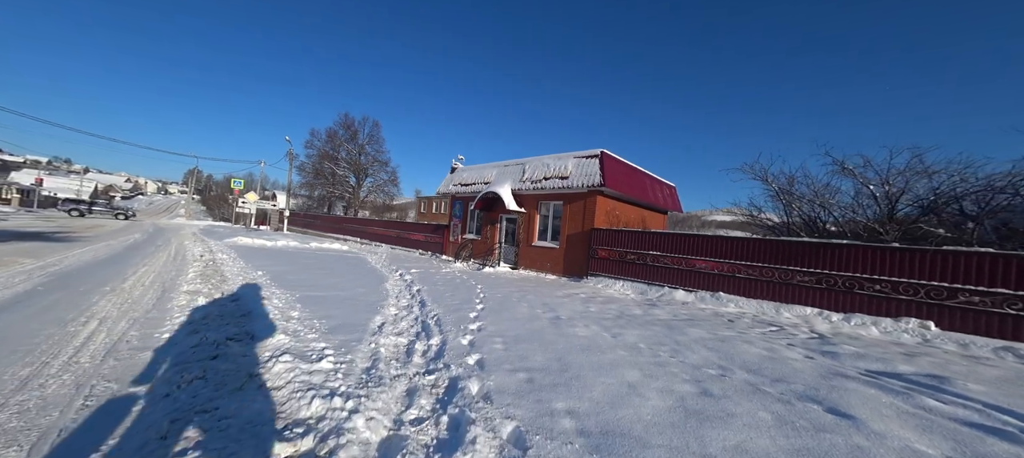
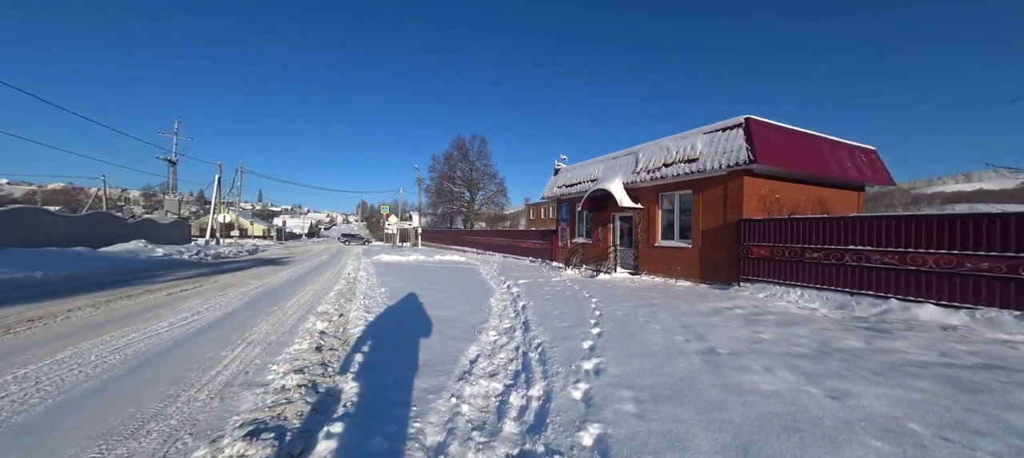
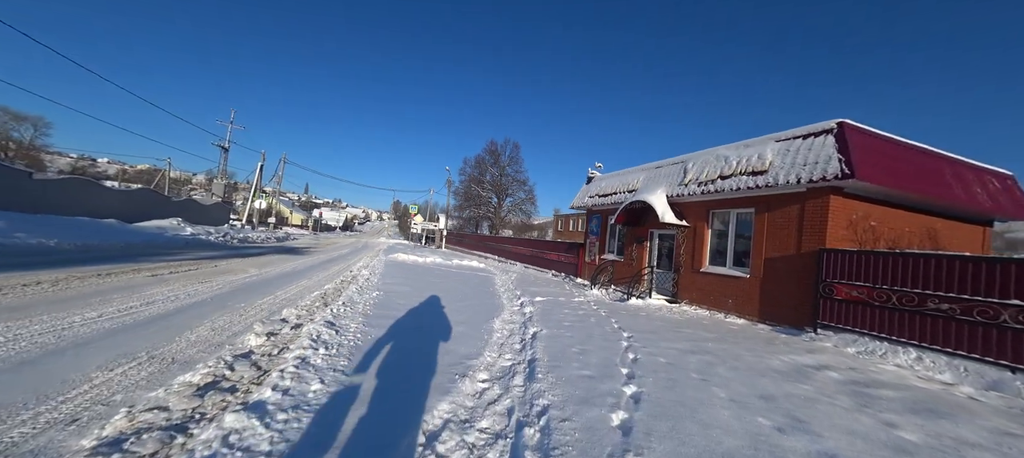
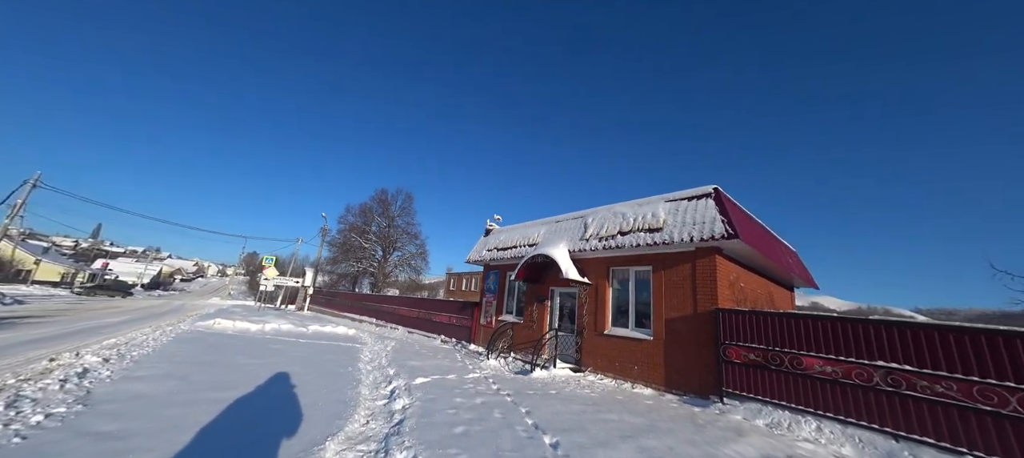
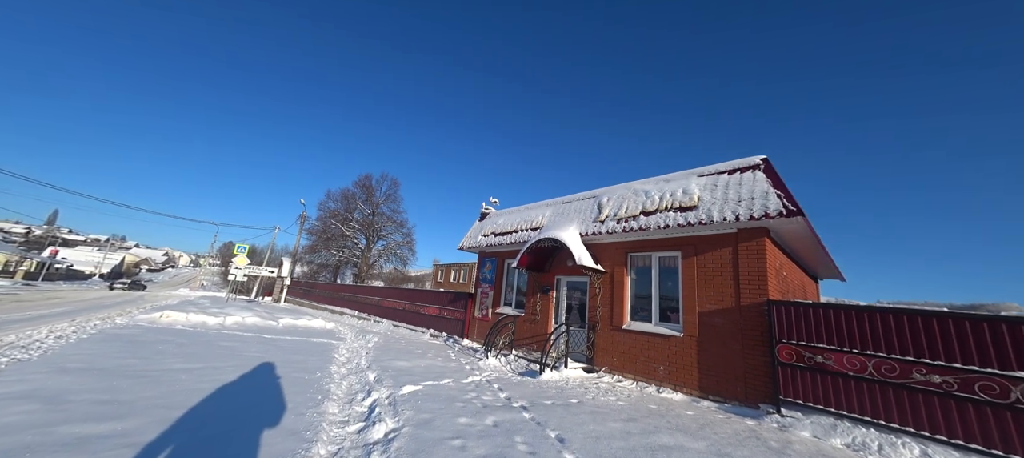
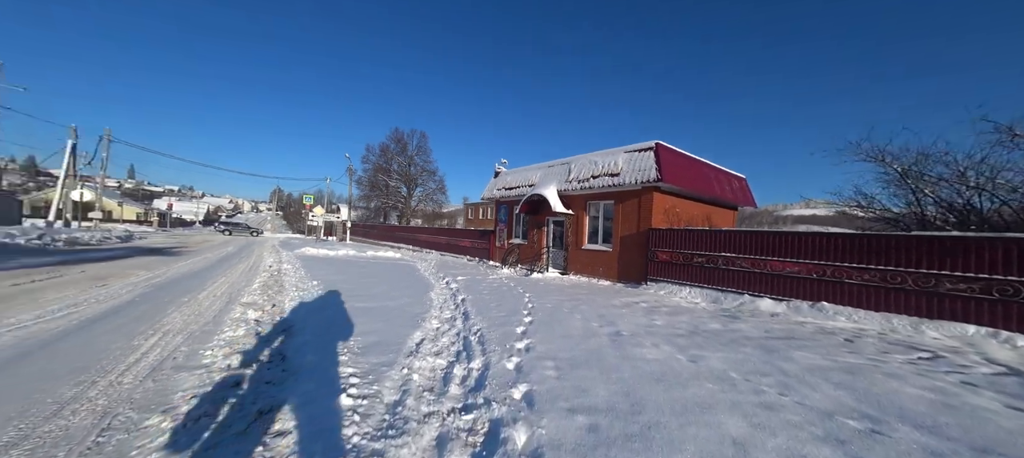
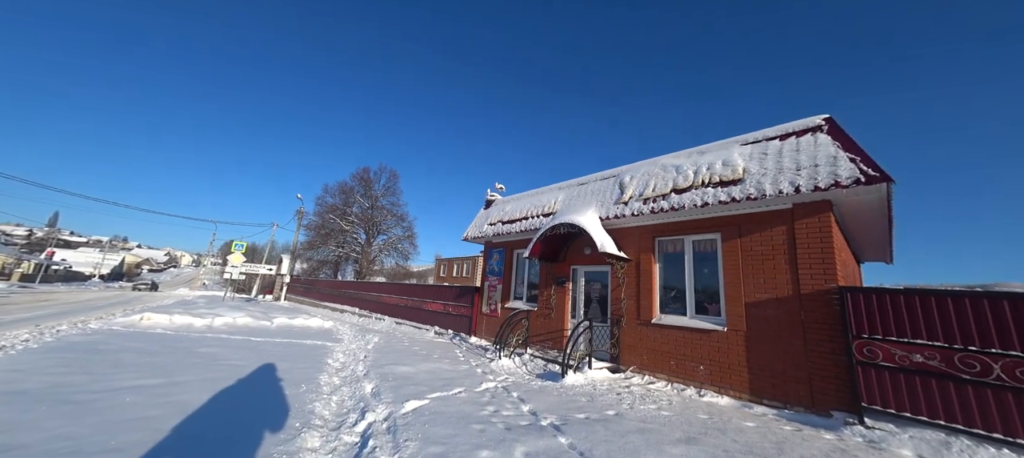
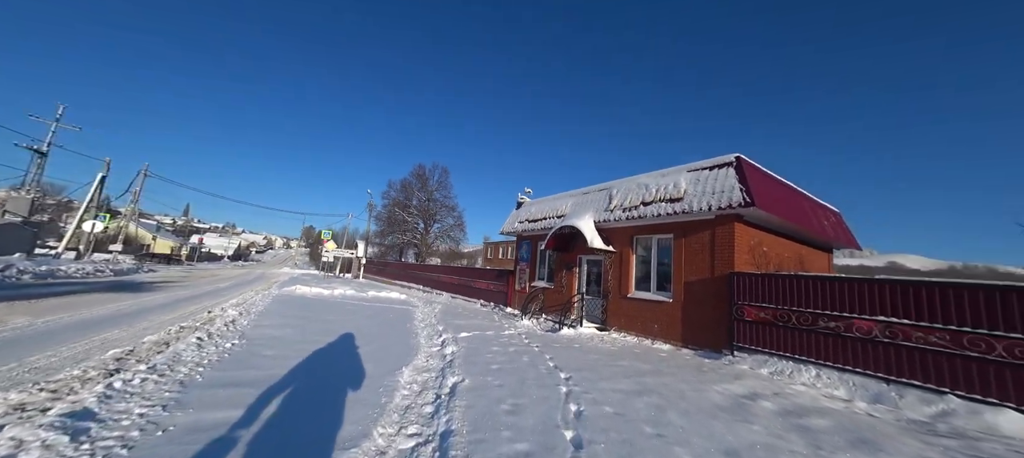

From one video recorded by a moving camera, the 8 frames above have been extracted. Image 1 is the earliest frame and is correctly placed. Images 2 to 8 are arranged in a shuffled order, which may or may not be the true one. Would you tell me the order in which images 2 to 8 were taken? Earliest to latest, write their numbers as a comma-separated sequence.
6, 2, 3, 8, 4, 5, 7
